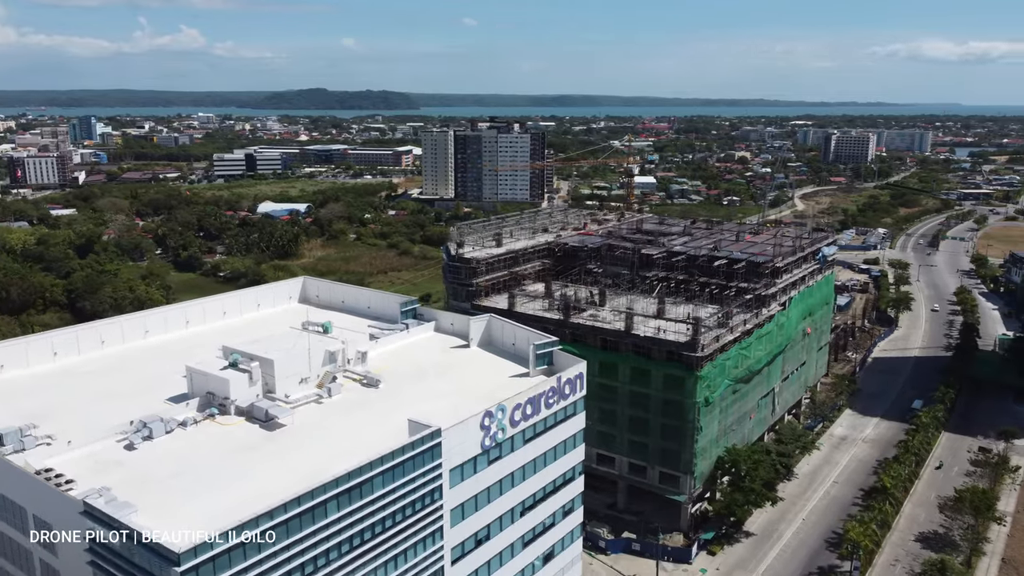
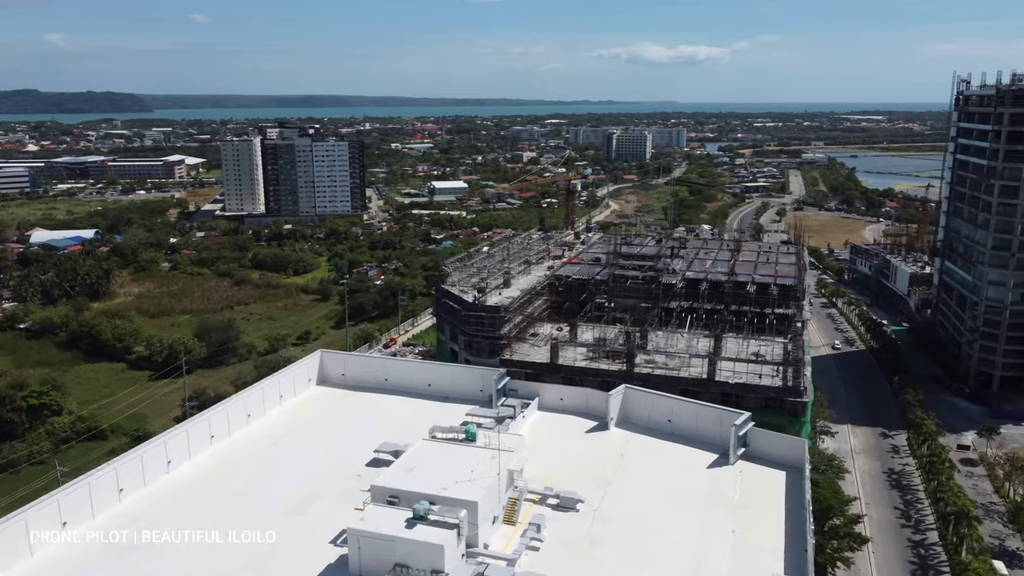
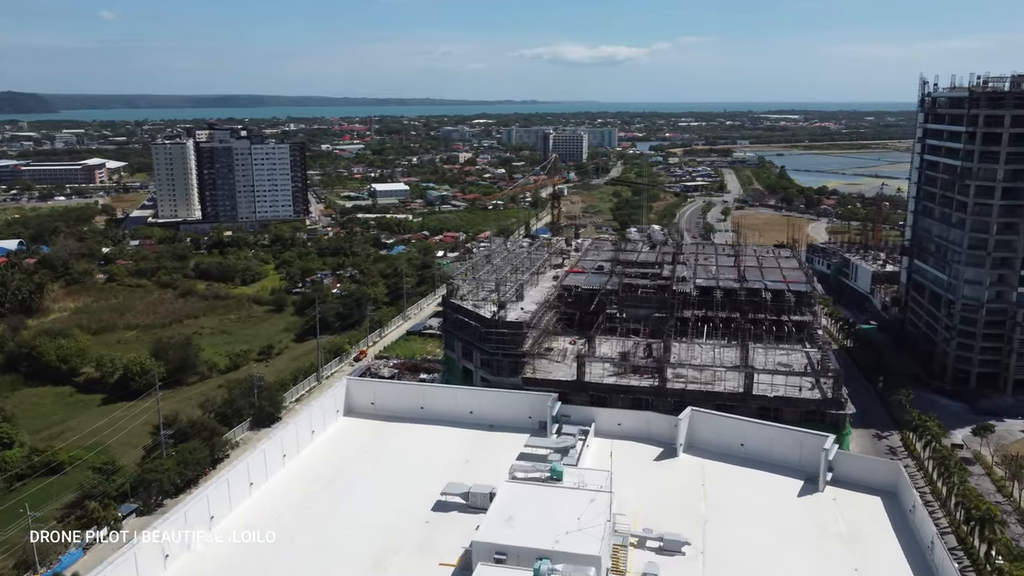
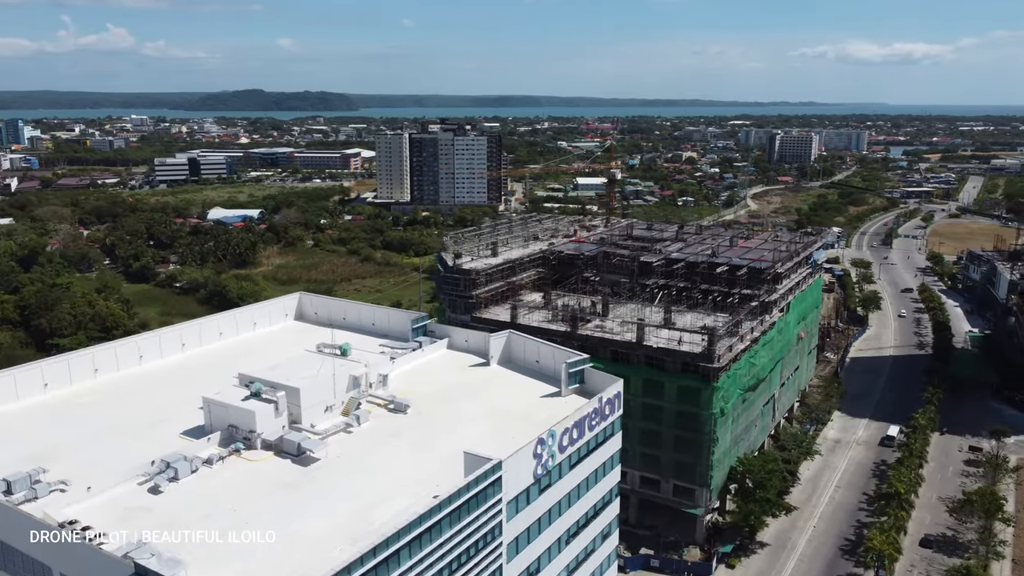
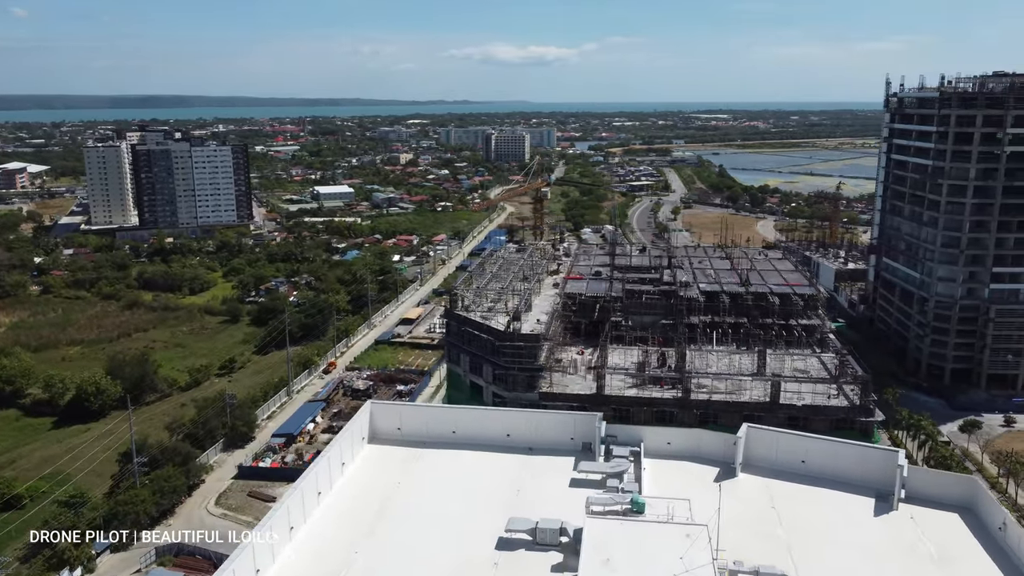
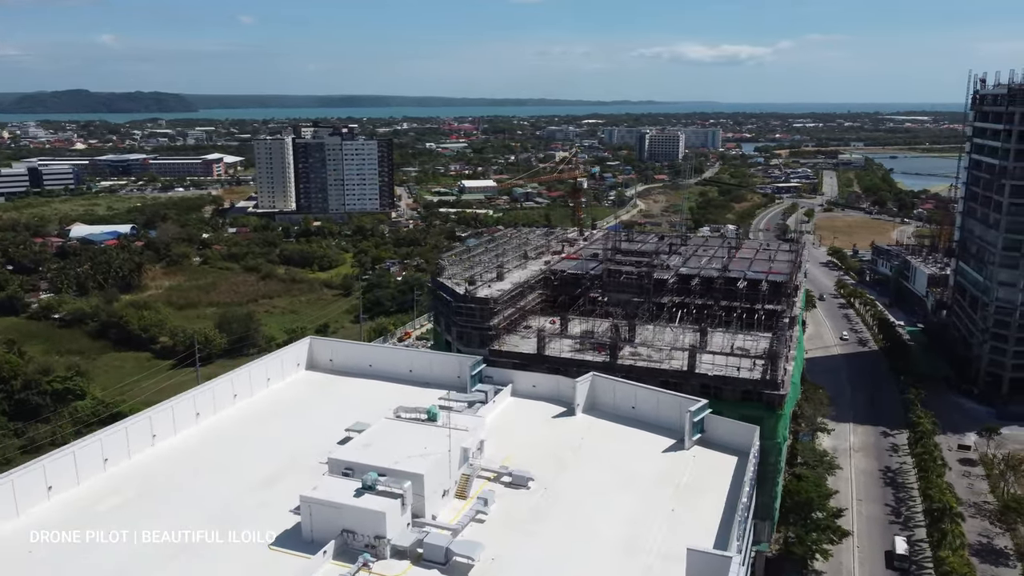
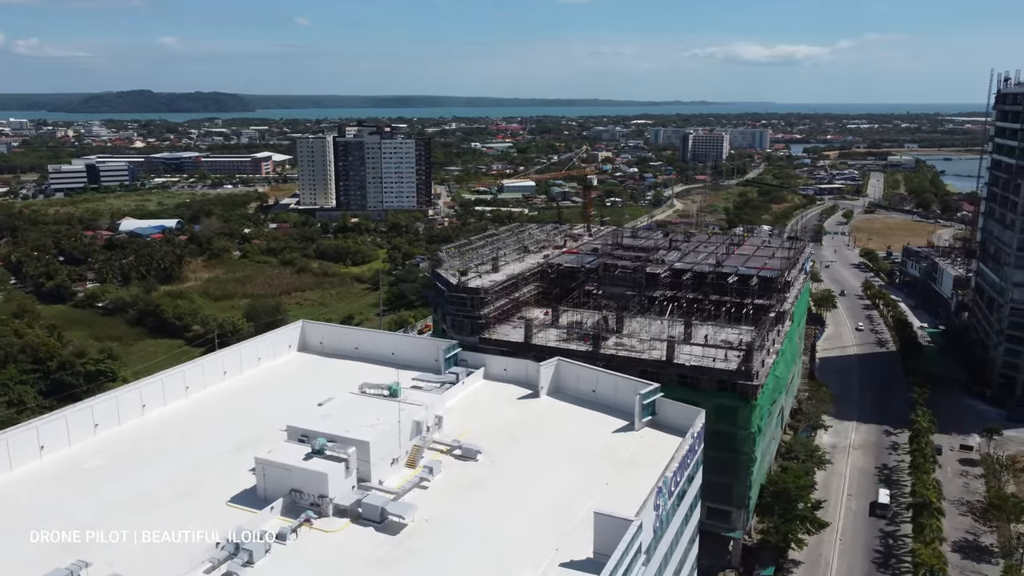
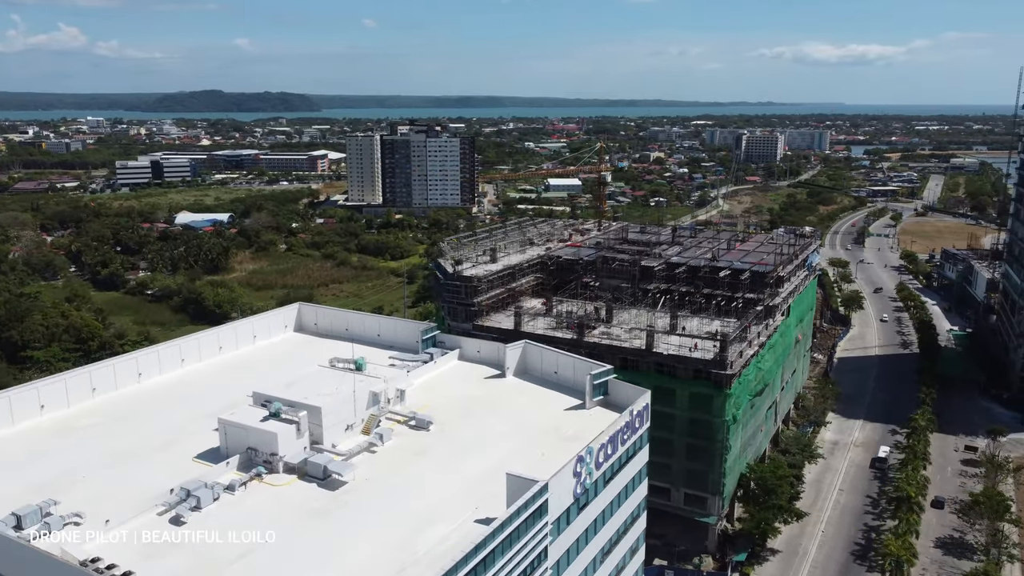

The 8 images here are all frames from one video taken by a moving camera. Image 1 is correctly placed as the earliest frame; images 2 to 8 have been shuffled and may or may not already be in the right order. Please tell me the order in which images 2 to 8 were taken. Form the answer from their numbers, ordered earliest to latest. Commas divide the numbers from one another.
4, 8, 7, 6, 2, 3, 5
